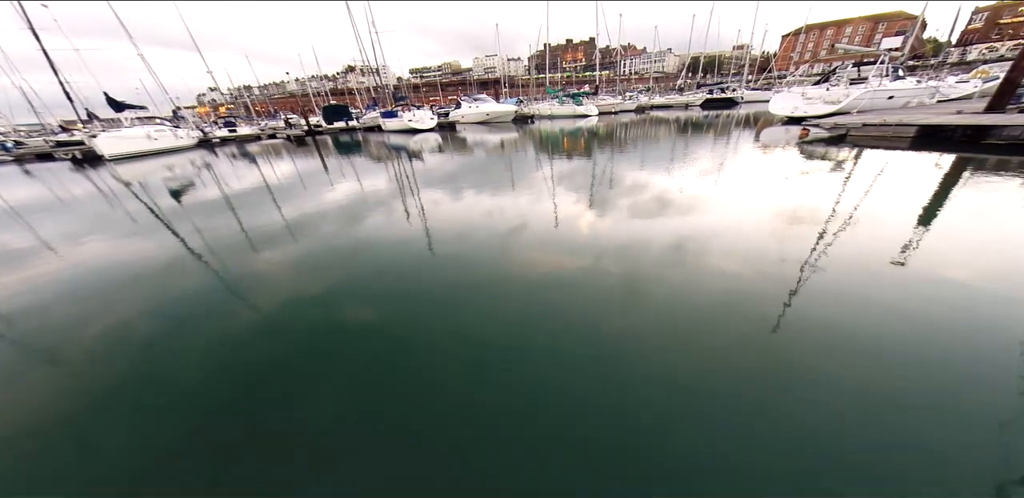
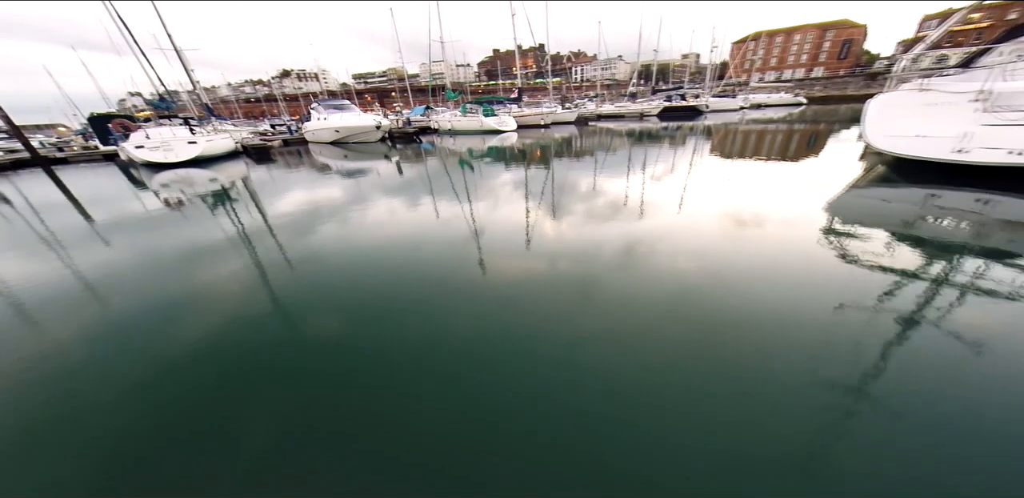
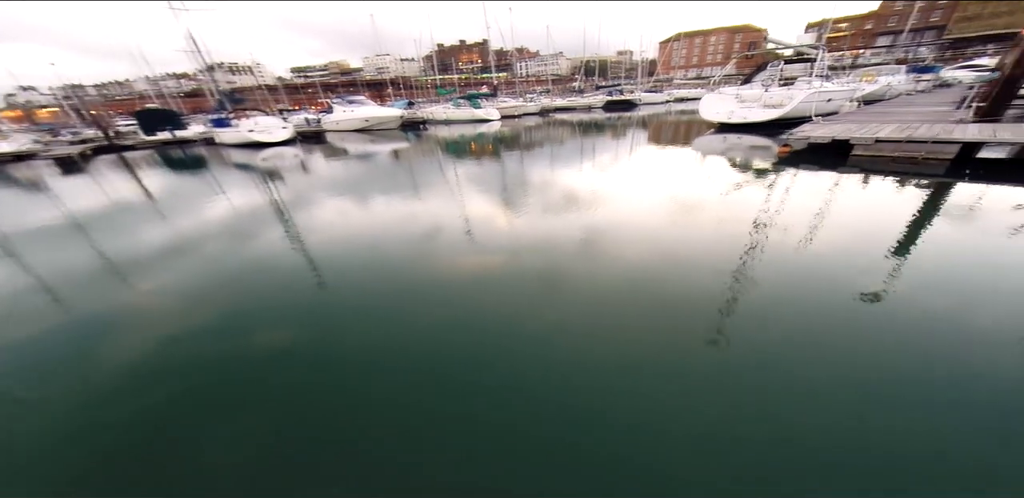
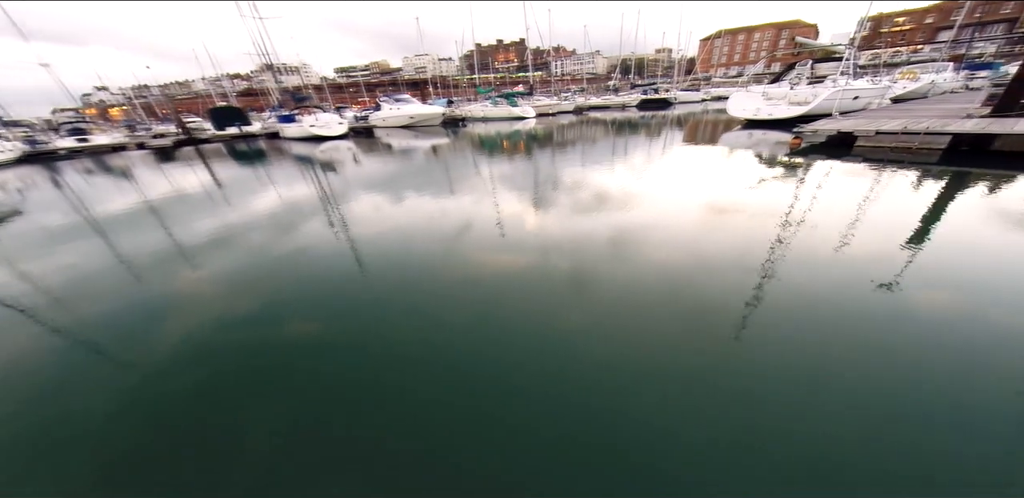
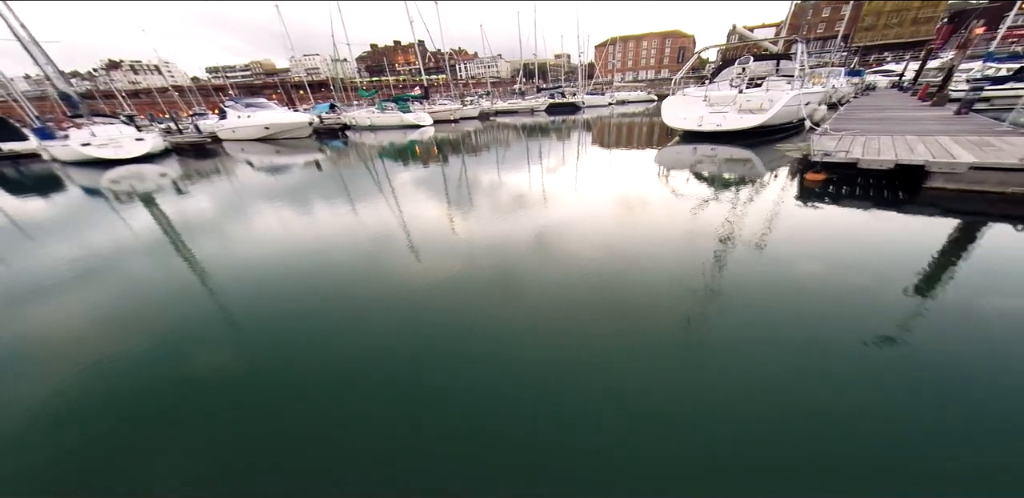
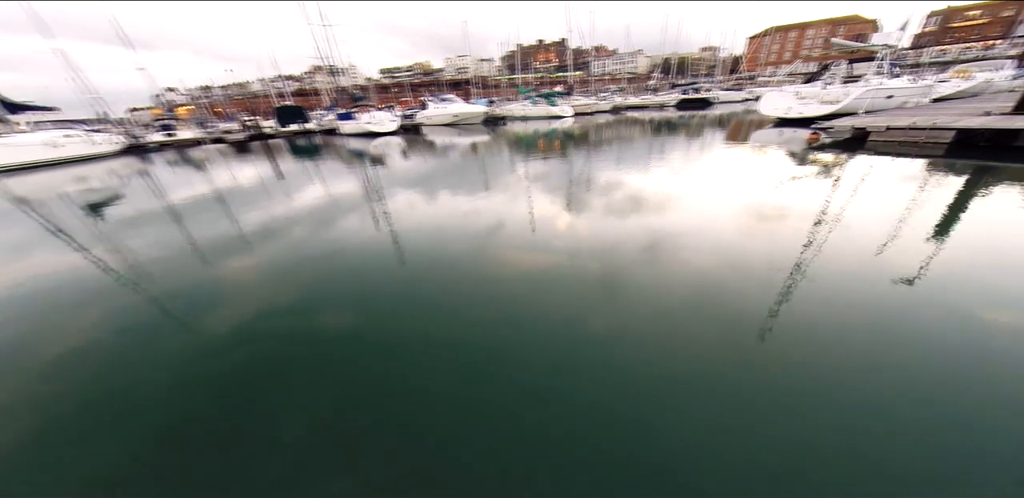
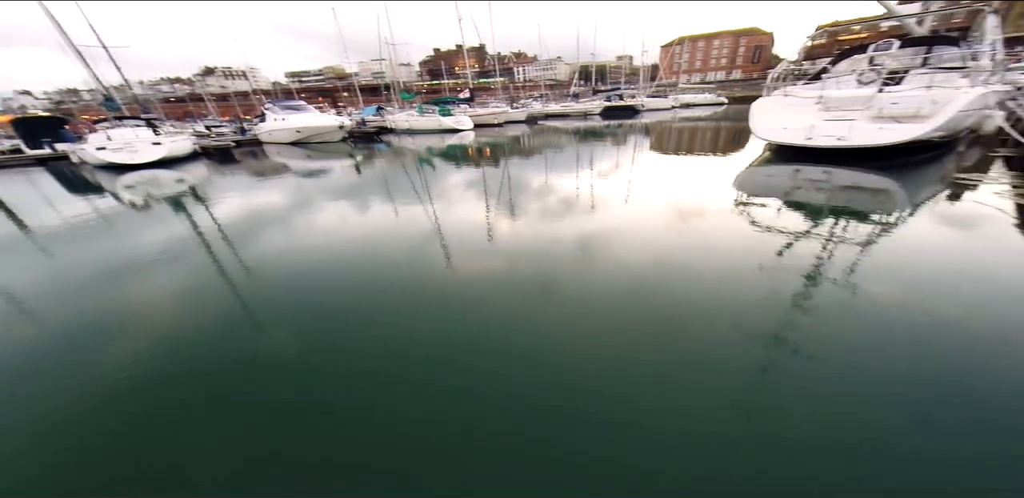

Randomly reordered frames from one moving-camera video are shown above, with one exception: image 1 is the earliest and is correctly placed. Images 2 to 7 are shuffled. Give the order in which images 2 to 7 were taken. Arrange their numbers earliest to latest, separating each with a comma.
6, 4, 3, 5, 7, 2
